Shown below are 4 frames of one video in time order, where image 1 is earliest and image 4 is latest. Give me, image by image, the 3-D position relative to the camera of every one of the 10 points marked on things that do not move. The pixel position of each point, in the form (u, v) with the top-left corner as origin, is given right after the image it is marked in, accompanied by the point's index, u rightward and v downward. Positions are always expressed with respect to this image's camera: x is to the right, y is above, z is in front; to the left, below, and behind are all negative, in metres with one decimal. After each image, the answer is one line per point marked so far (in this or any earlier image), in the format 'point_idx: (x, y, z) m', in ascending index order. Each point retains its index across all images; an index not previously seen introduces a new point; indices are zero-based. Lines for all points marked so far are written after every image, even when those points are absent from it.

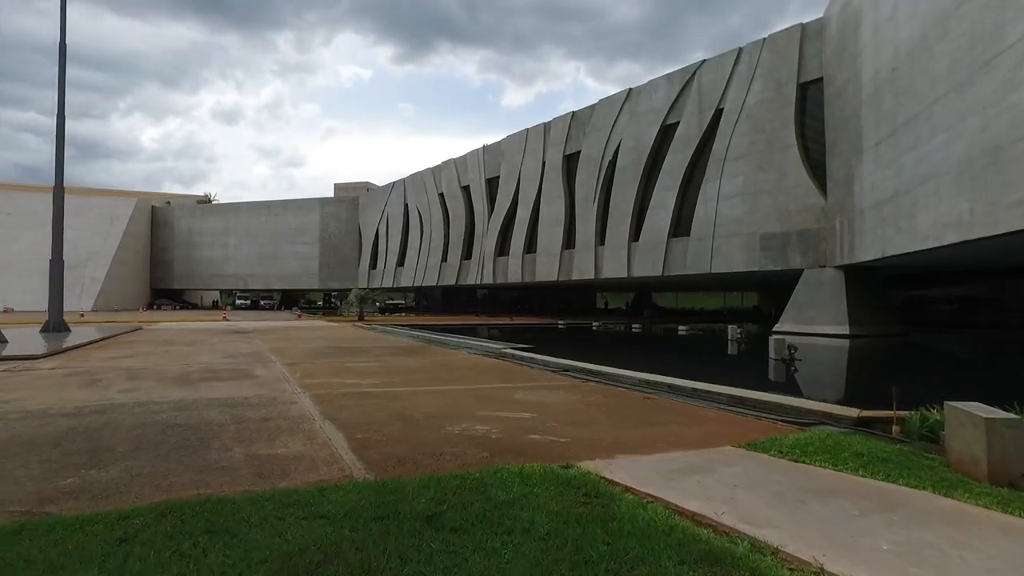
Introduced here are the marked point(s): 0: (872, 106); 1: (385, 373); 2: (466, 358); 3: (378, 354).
0: (+9.5, +4.8, +16.5) m
1: (-1.9, -1.3, +9.5) m
2: (-0.9, -1.3, +11.7) m
3: (-2.7, -1.3, +12.7) m
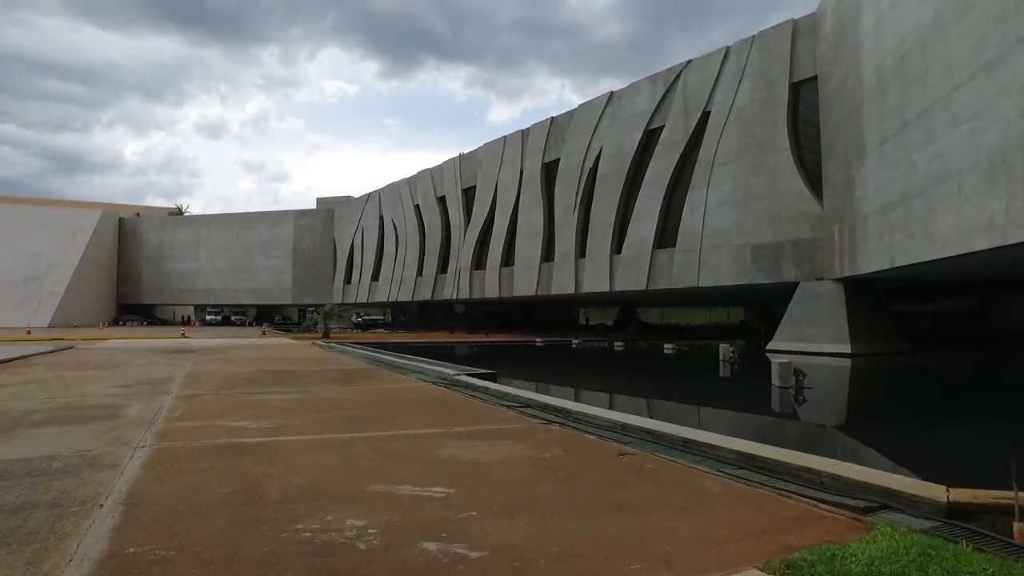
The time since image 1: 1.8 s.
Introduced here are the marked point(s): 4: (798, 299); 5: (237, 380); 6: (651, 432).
0: (+8.7, +4.4, +14.9) m
1: (-2.6, -1.5, +7.5) m
2: (-1.6, -1.5, +9.7) m
3: (-3.5, -1.6, +10.7) m
4: (+8.9, -0.3, +19.5) m
5: (-4.8, -1.6, +10.9) m
6: (+1.3, -1.3, +5.7) m
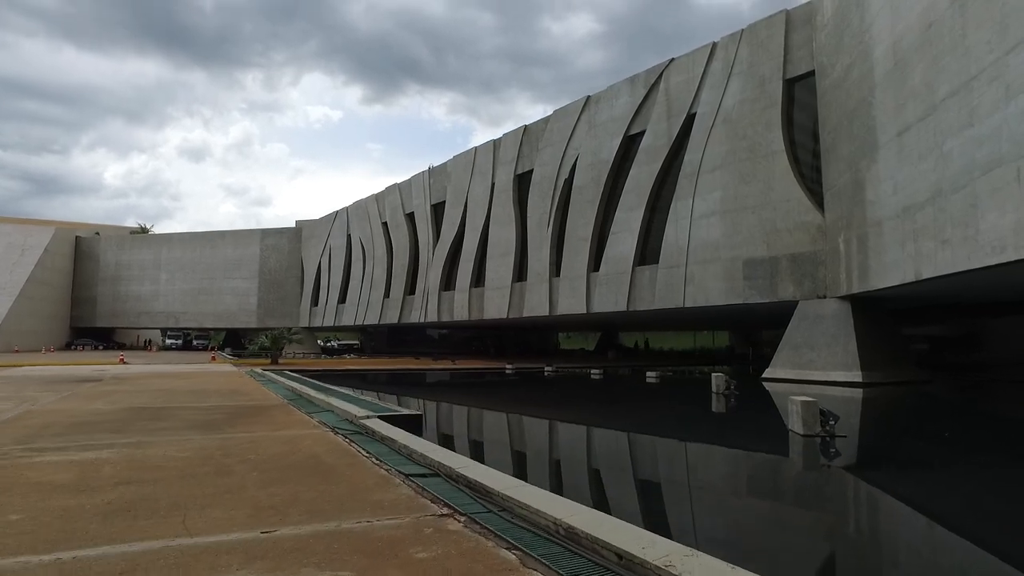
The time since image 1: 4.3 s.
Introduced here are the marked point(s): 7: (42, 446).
0: (+7.7, +4.1, +12.7) m
1: (-3.4, -1.5, +4.8) m
2: (-2.4, -1.7, +7.0) m
3: (-4.3, -1.7, +7.9) m
4: (+7.8, -0.9, +17.1) m
5: (-5.7, -1.7, +8.1) m
6: (+0.5, -1.3, +3.0) m
7: (-4.7, -1.6, +6.4) m
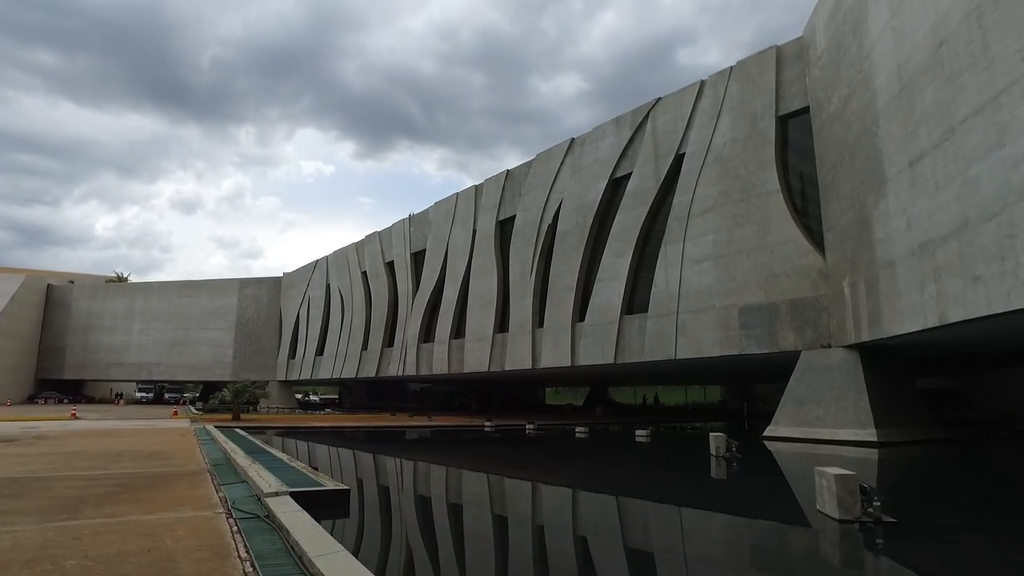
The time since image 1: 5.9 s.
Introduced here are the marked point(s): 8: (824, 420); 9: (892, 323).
0: (+7.2, +3.2, +11.6) m
1: (-3.8, -1.6, +3.0) m
2: (-2.9, -2.0, +5.3) m
3: (-4.8, -2.1, +6.1) m
4: (+7.2, -2.1, +15.6) m
5: (-6.1, -2.1, +6.3) m
6: (+0.1, -1.2, +1.4) m
7: (-5.2, -1.9, +4.6) m
8: (+7.3, -3.1, +14.7) m
9: (+7.4, -0.7, +12.1) m
